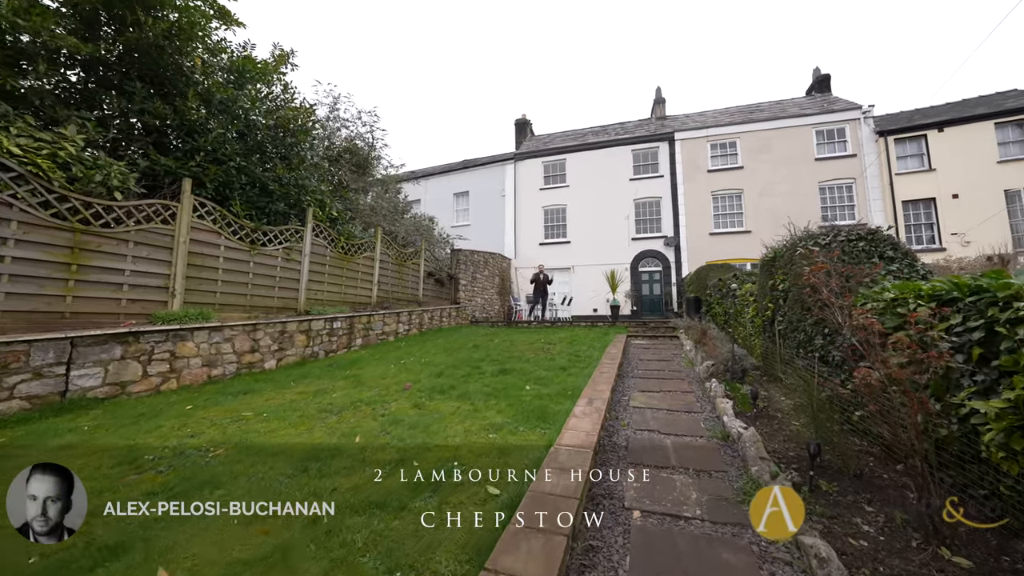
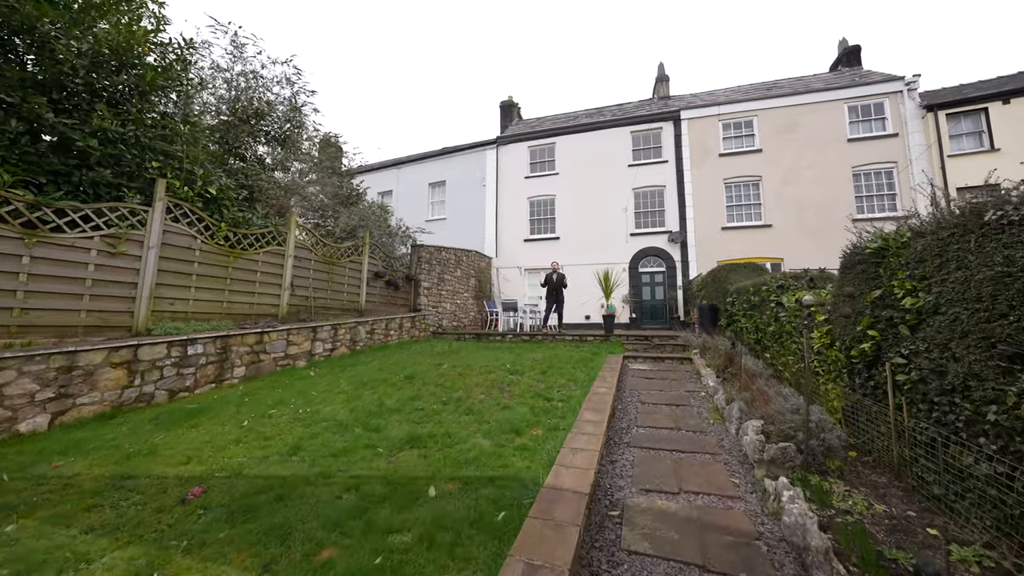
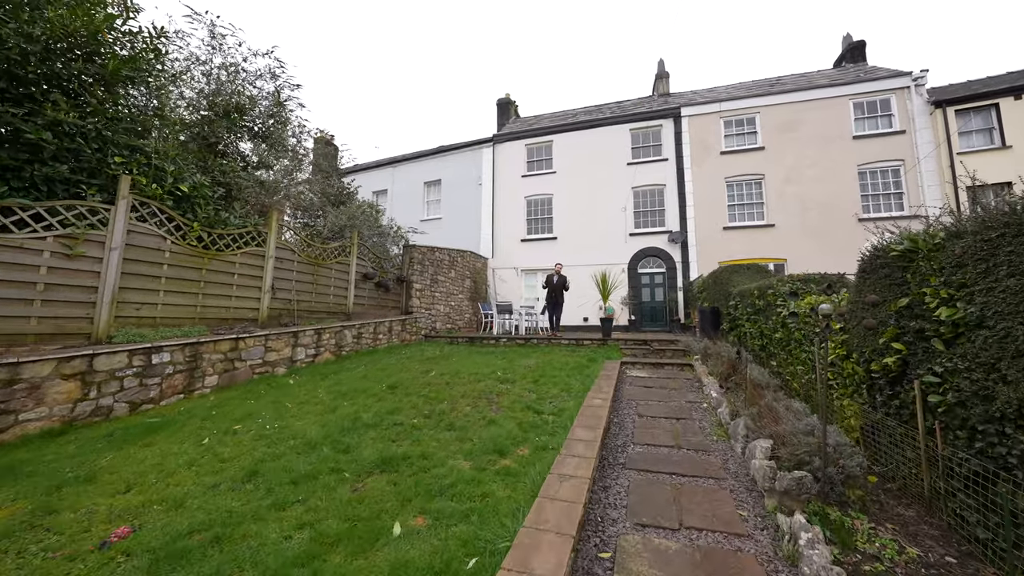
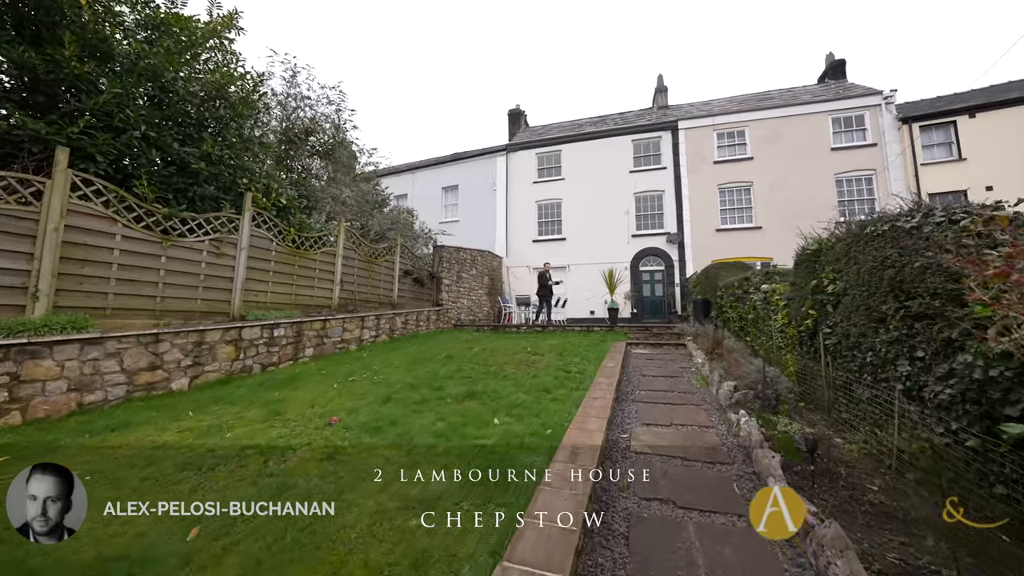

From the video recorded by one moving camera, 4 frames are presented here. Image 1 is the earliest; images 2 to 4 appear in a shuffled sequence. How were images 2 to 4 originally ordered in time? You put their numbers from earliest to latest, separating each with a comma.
4, 2, 3
